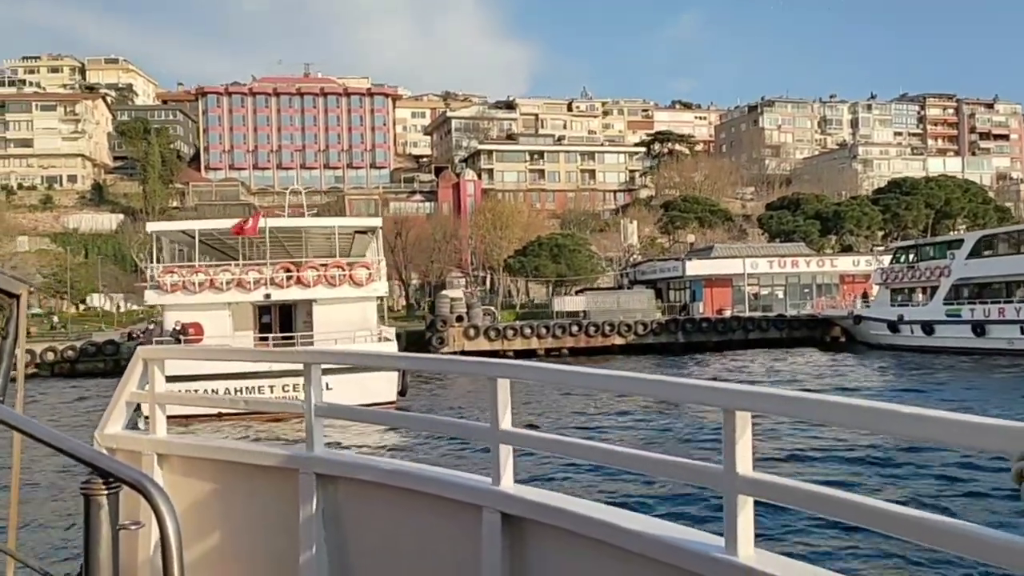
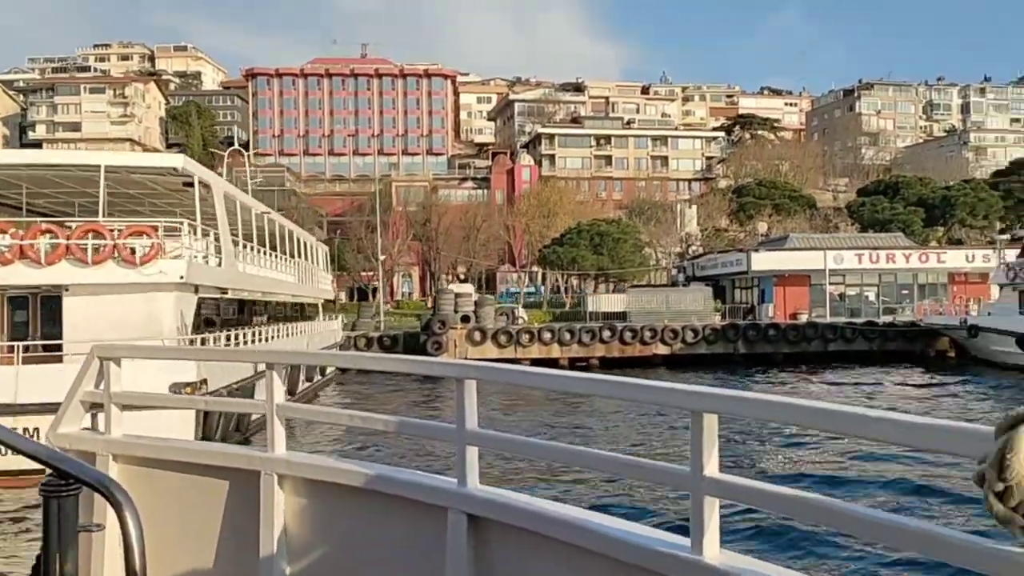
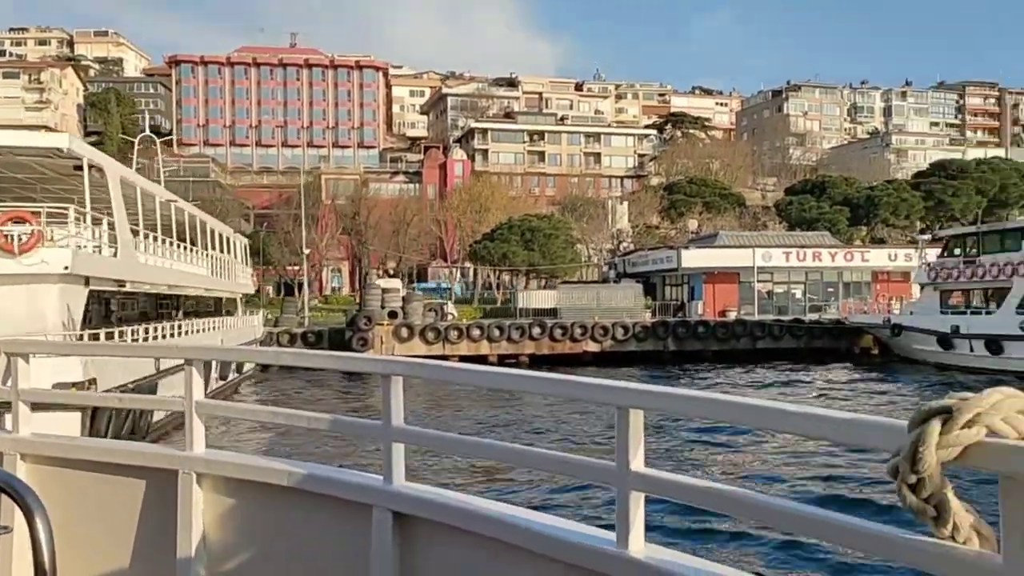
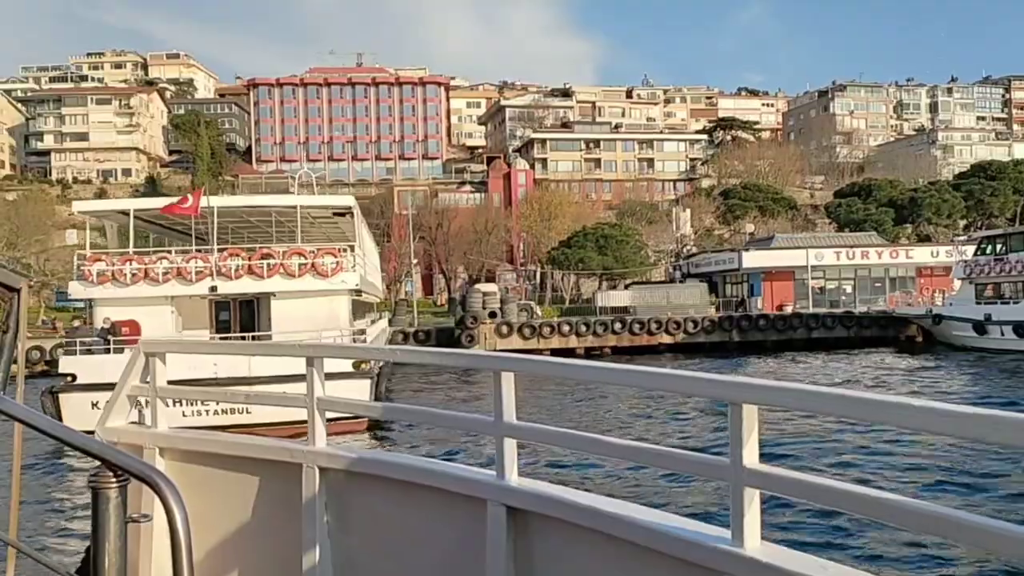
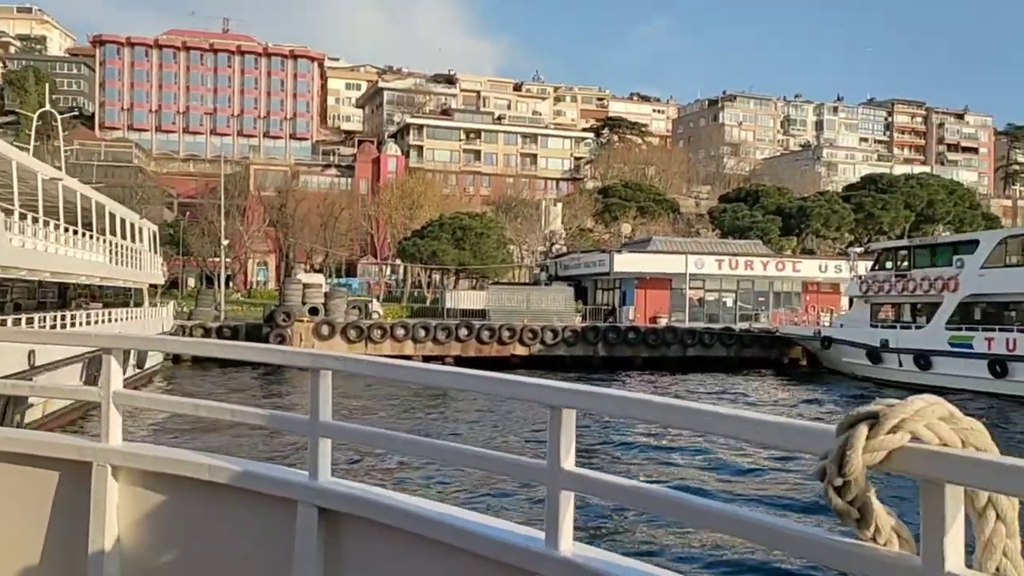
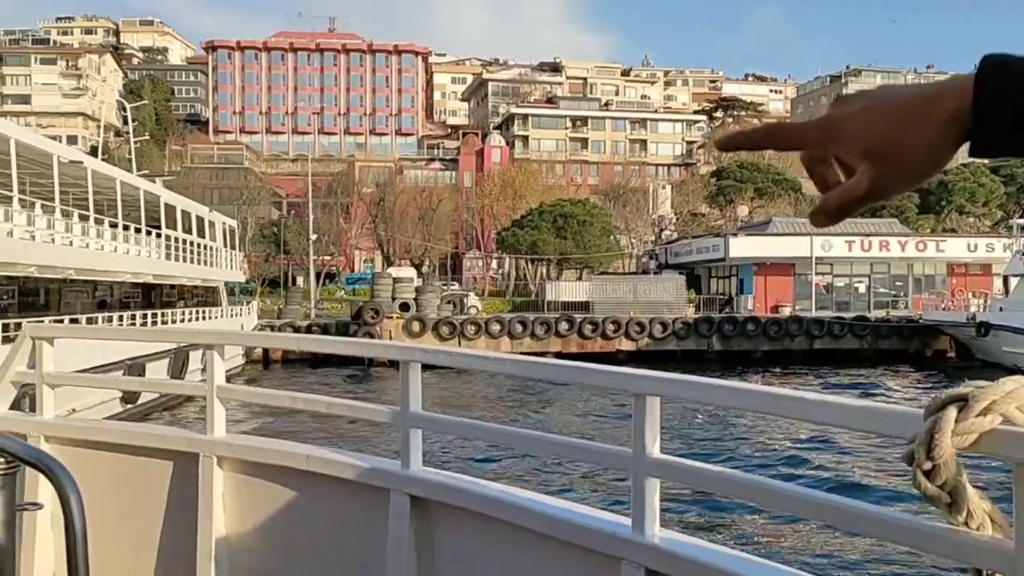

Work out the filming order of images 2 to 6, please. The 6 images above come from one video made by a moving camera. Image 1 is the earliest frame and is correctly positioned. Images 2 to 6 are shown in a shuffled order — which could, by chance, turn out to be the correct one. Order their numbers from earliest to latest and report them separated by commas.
4, 2, 3, 5, 6
